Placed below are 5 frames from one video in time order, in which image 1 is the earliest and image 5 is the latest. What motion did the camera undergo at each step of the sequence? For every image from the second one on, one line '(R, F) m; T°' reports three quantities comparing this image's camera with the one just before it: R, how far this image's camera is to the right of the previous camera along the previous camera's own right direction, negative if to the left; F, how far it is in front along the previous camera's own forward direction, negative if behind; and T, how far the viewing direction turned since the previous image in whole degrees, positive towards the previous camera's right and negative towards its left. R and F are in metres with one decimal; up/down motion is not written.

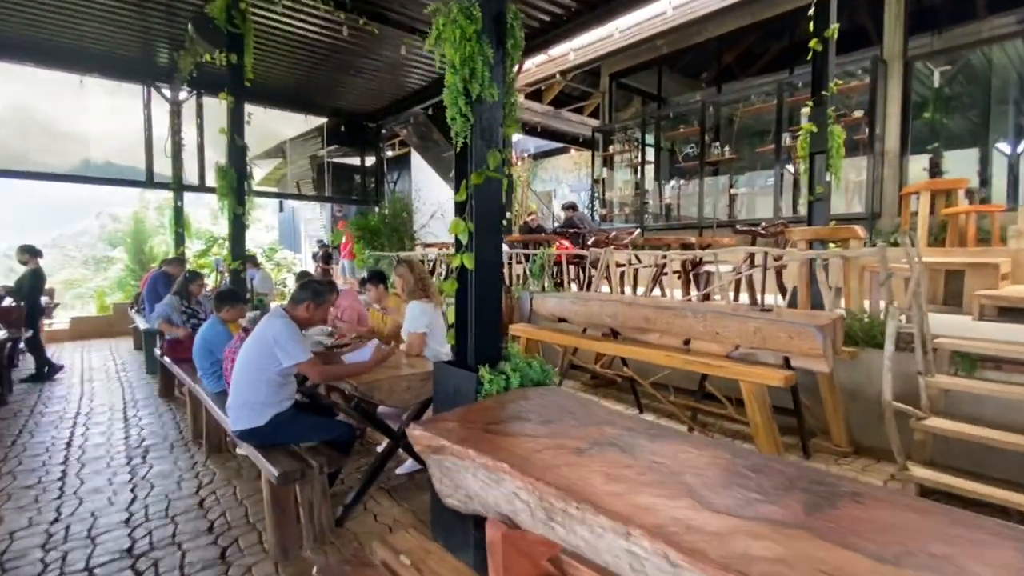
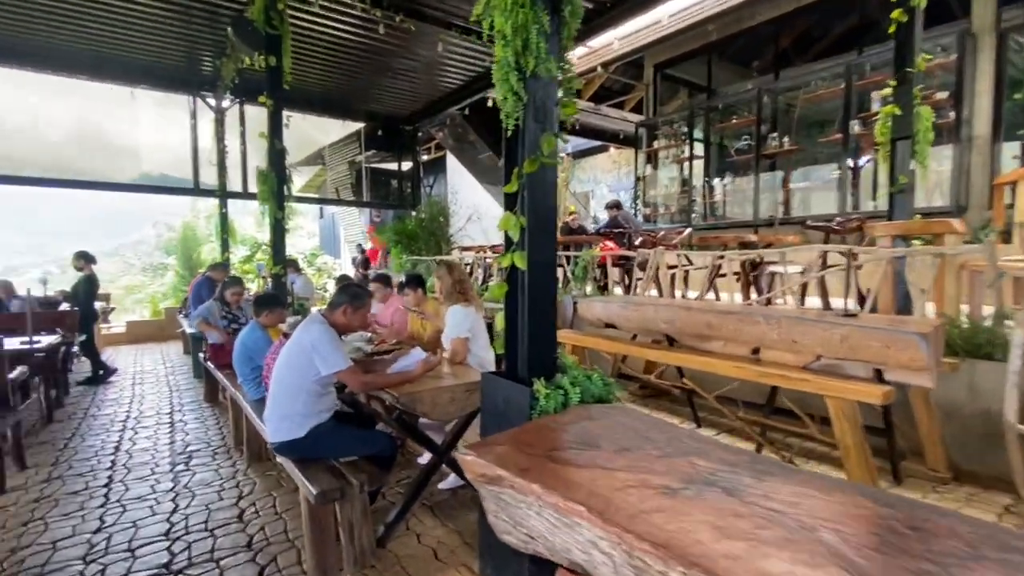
(-0.1, +0.2) m; -4°
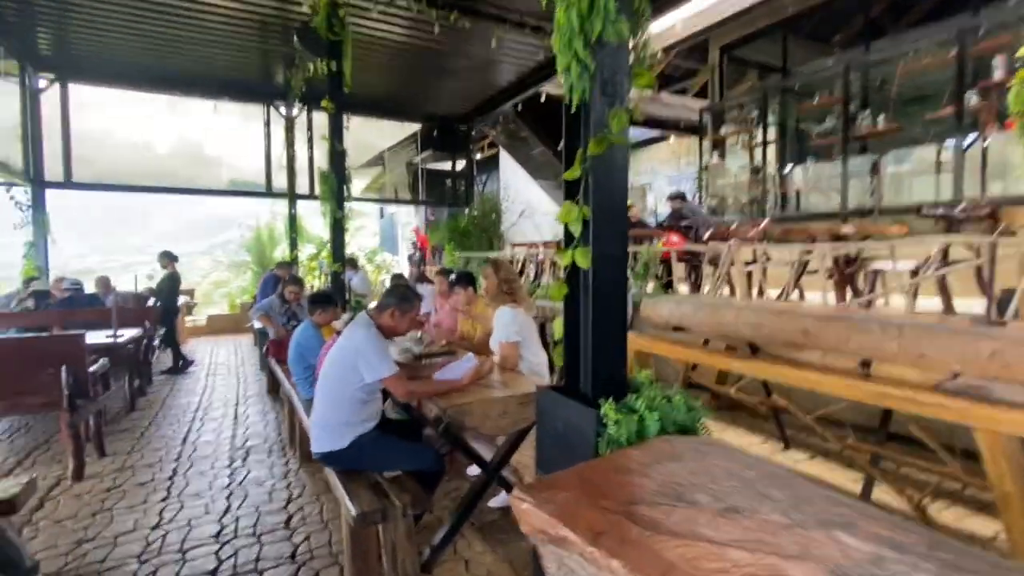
(0.0, +0.3) m; -7°
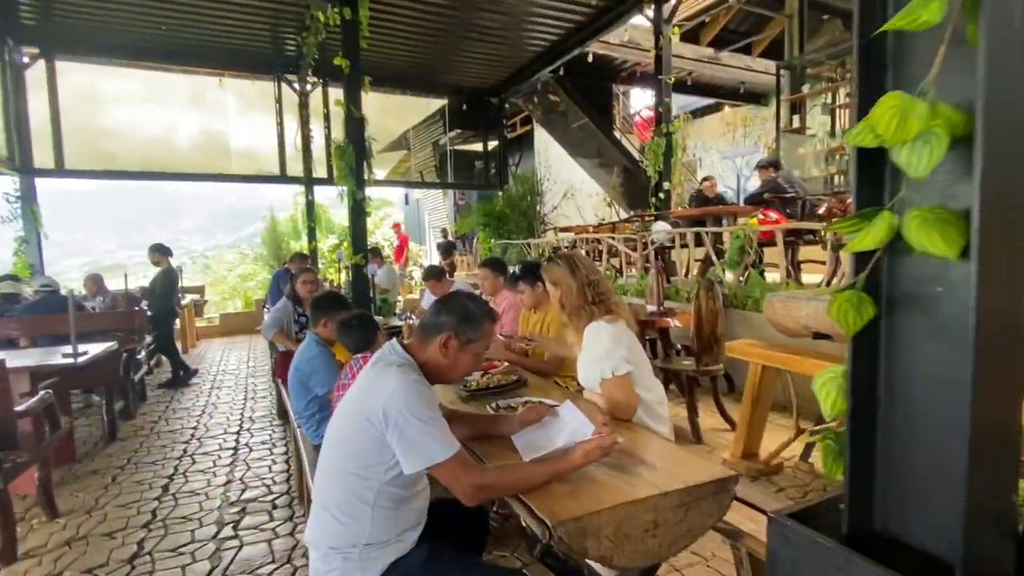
(-0.3, +1.0) m; -3°
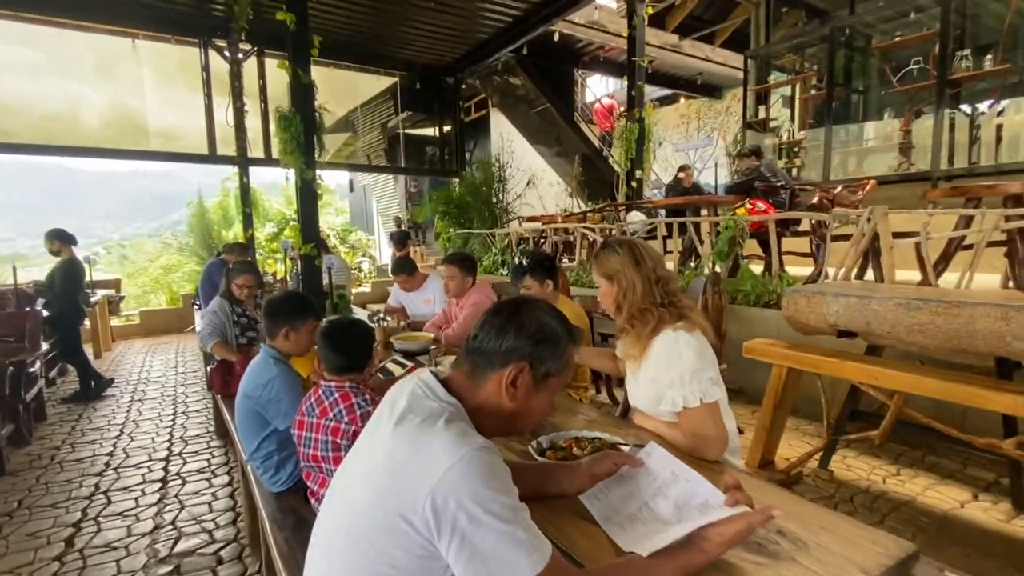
(-0.3, +0.4) m; +6°
